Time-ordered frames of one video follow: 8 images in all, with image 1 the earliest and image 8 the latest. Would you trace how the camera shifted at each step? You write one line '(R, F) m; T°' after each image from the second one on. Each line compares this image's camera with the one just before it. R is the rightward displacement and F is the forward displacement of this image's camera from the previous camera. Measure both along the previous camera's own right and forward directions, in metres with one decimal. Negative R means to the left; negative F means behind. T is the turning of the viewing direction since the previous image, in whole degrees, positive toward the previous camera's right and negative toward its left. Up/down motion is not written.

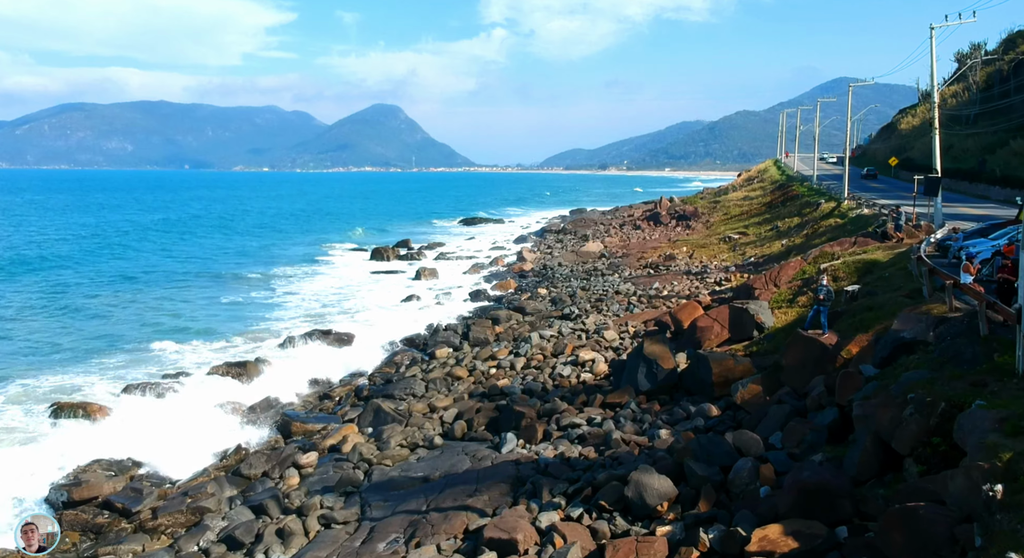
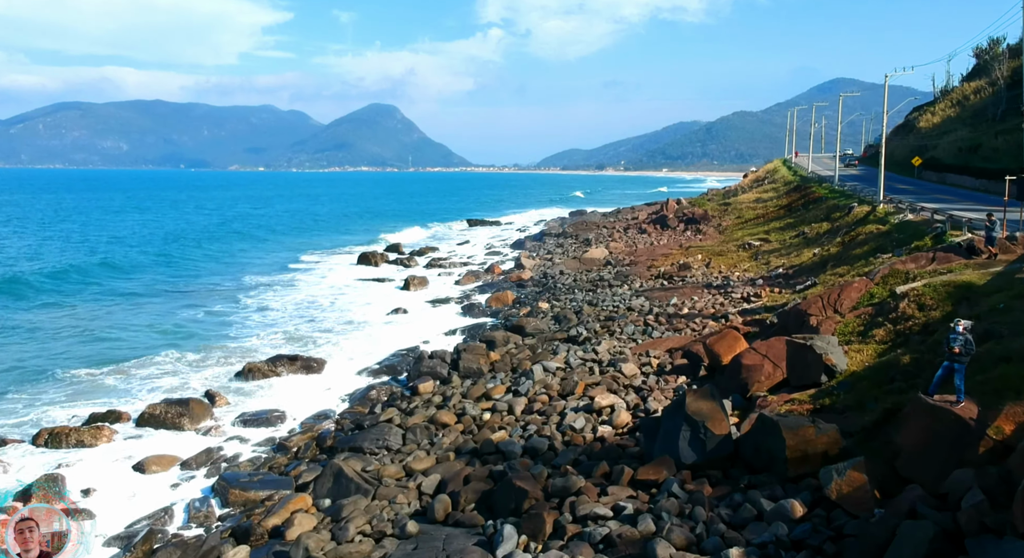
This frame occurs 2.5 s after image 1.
(0.0, +3.8) m; 0°
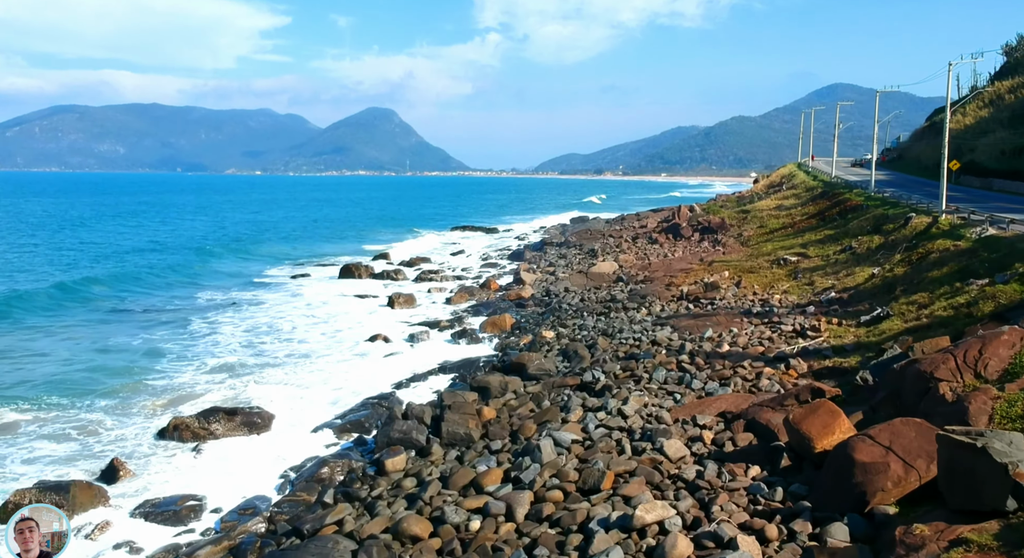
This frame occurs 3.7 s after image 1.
(0.0, +4.9) m; 0°
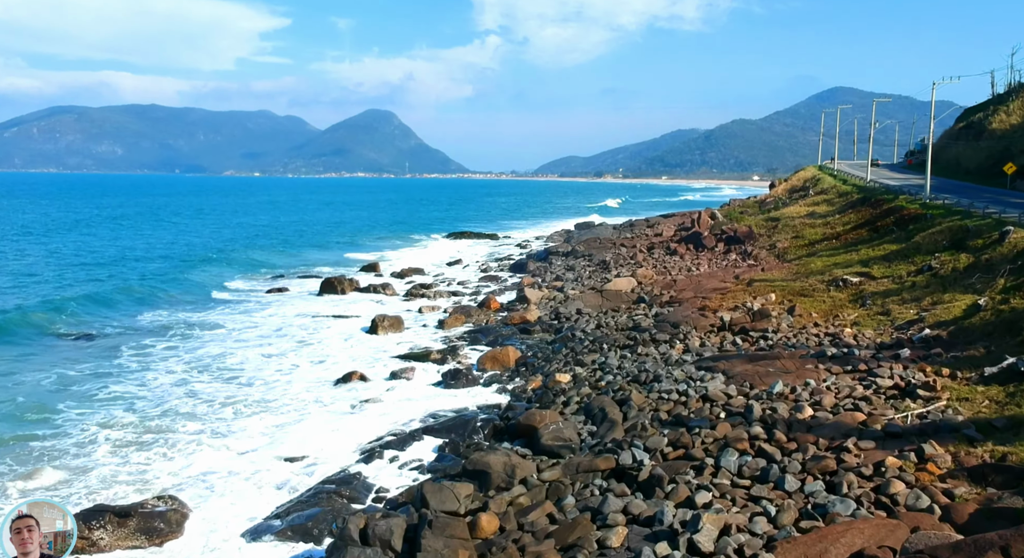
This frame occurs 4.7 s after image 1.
(-0.2, +5.3) m; 0°
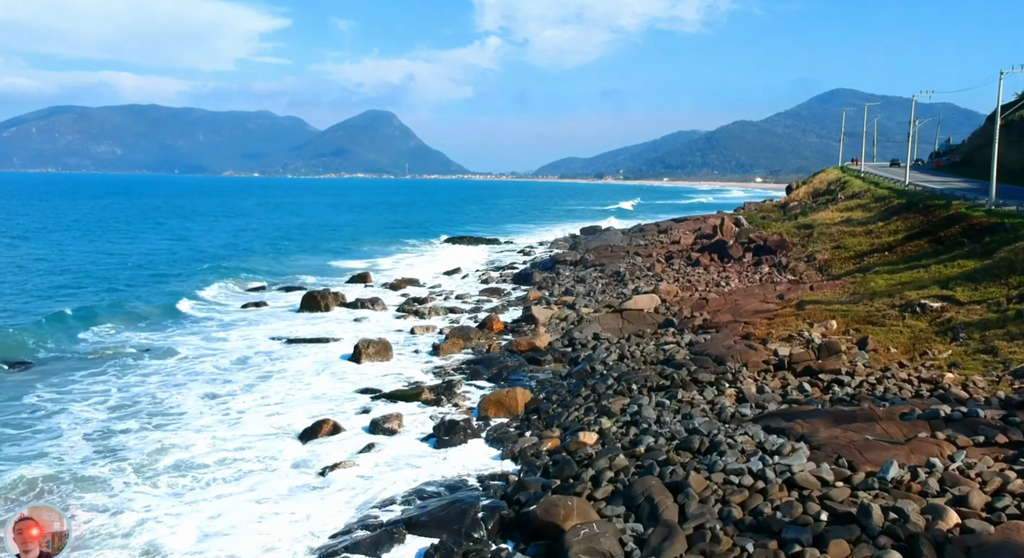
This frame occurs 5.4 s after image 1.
(-0.2, +4.6) m; 0°
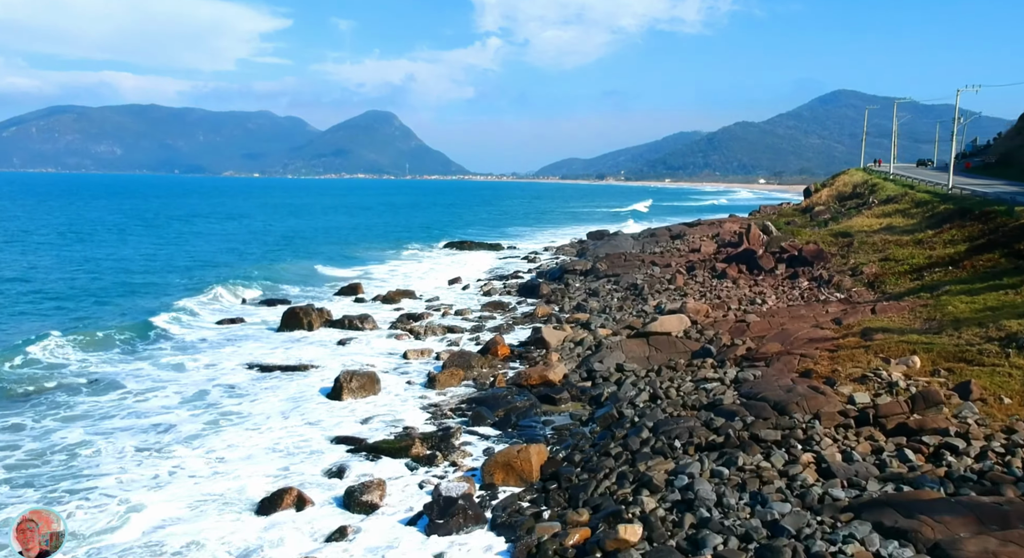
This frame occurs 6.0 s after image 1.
(-0.2, +4.1) m; 0°
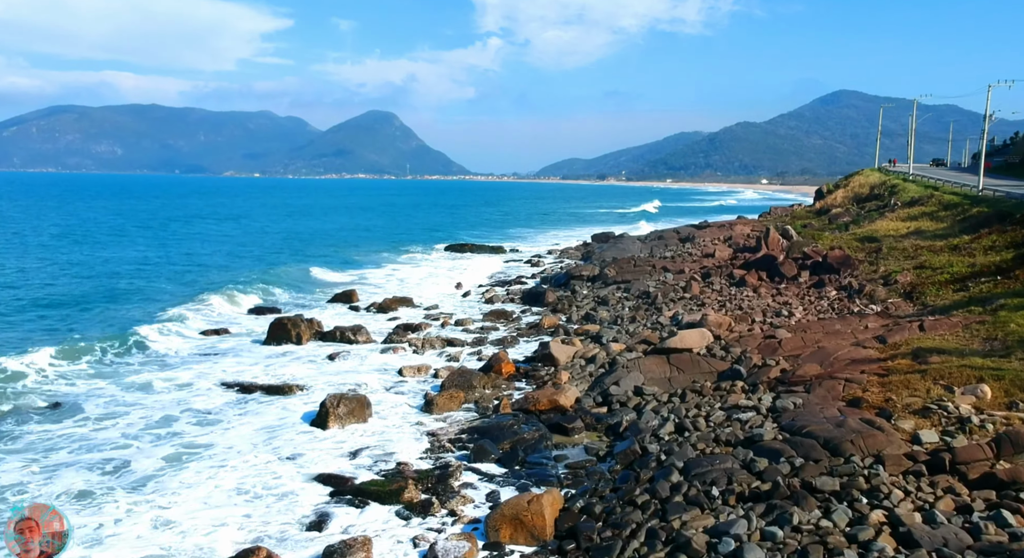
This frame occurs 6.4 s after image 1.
(-0.1, +2.4) m; 0°
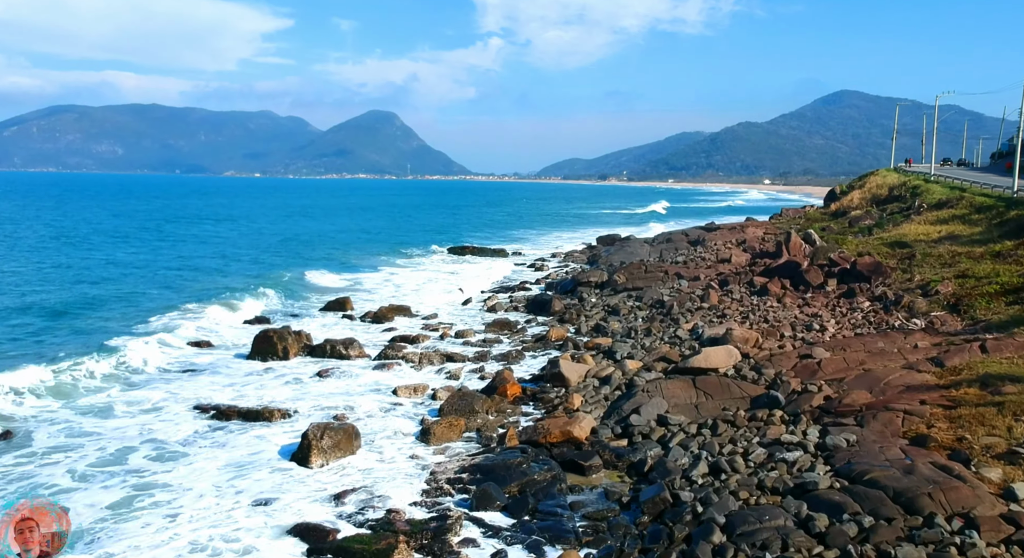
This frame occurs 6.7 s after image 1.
(-0.1, +2.4) m; 0°
